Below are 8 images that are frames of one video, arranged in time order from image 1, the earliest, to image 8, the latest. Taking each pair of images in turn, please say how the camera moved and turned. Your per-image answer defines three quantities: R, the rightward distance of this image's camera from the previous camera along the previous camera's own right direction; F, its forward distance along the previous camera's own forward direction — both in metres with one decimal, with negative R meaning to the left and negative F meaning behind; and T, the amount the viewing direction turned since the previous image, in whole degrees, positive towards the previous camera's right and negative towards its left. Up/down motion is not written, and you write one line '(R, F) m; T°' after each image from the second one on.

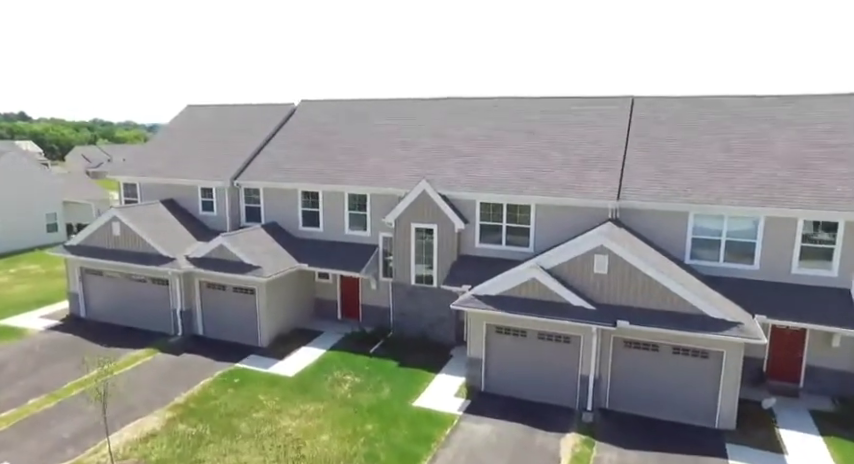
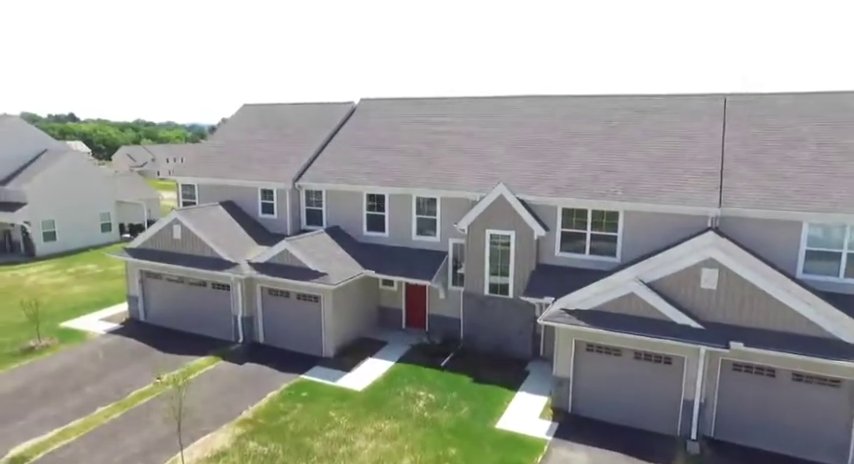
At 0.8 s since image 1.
(-1.4, +1.2) m; -3°
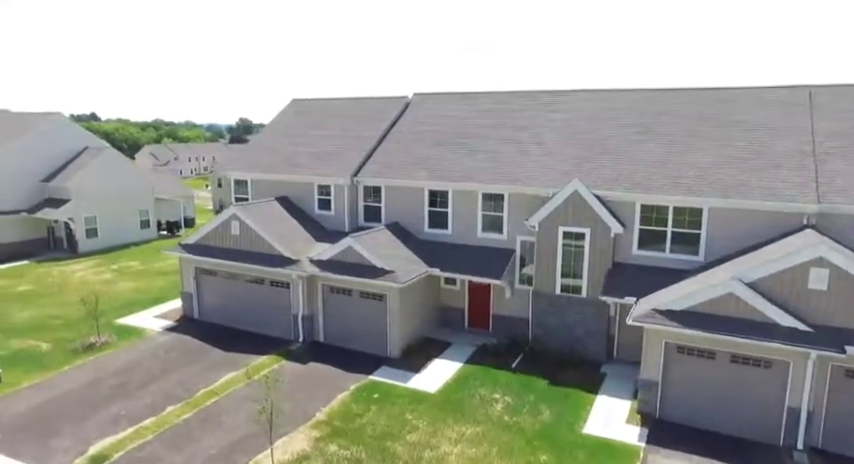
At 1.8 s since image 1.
(-1.8, +0.6) m; -1°
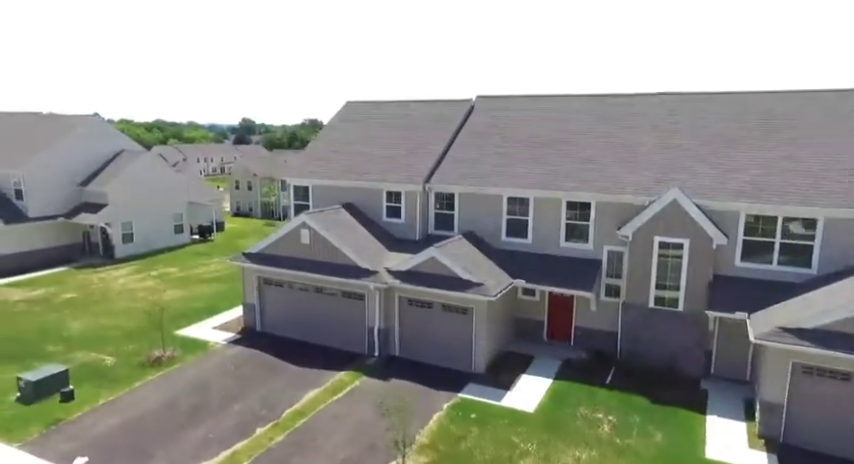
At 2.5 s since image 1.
(-2.7, +0.9) m; 0°
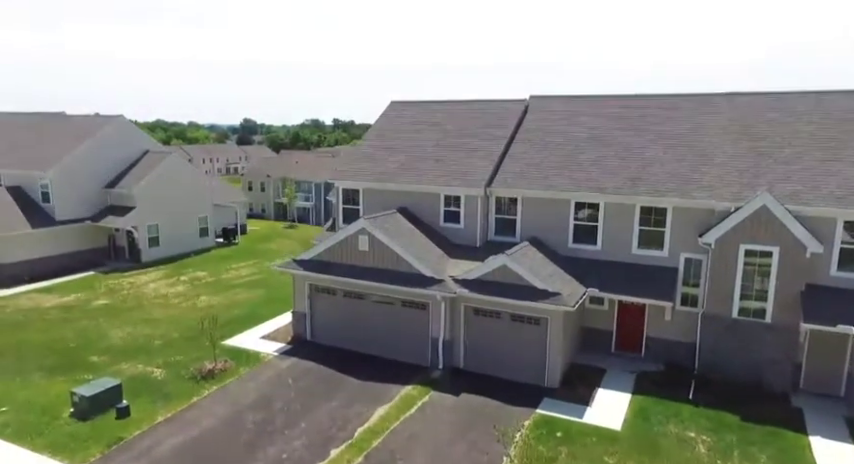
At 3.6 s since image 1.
(-2.1, +1.0) m; 0°
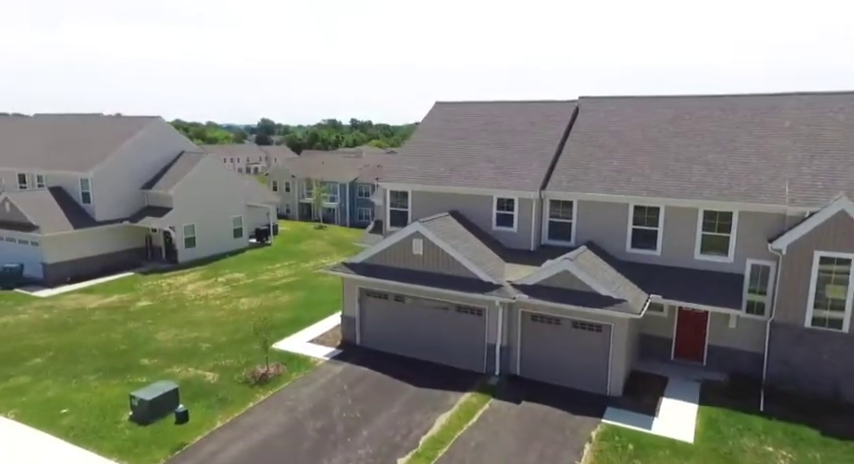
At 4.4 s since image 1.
(-1.3, +0.4) m; -1°
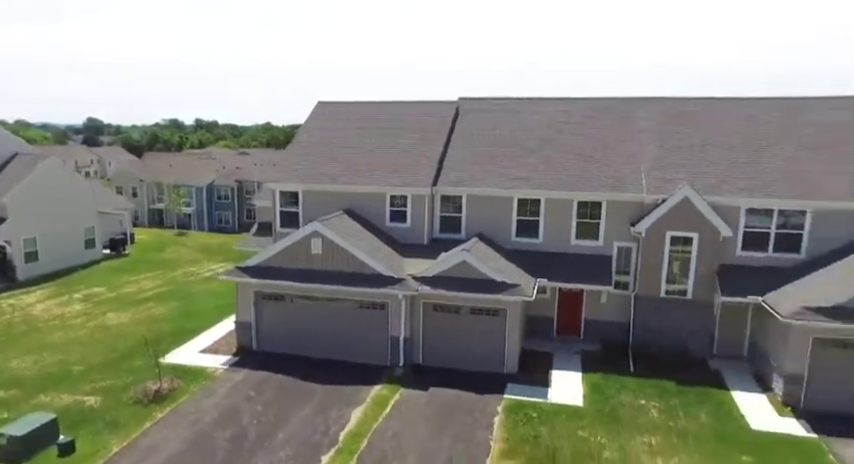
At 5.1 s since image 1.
(-1.5, -0.4) m; +13°
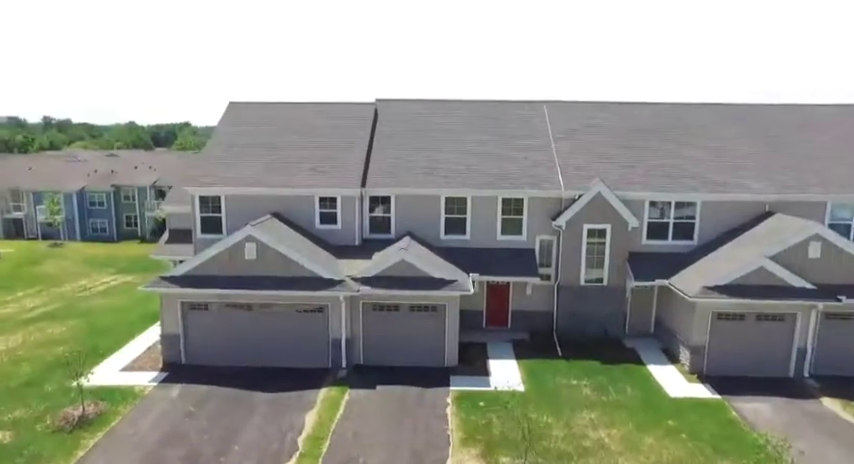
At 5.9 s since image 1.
(-1.9, -0.2) m; +11°
